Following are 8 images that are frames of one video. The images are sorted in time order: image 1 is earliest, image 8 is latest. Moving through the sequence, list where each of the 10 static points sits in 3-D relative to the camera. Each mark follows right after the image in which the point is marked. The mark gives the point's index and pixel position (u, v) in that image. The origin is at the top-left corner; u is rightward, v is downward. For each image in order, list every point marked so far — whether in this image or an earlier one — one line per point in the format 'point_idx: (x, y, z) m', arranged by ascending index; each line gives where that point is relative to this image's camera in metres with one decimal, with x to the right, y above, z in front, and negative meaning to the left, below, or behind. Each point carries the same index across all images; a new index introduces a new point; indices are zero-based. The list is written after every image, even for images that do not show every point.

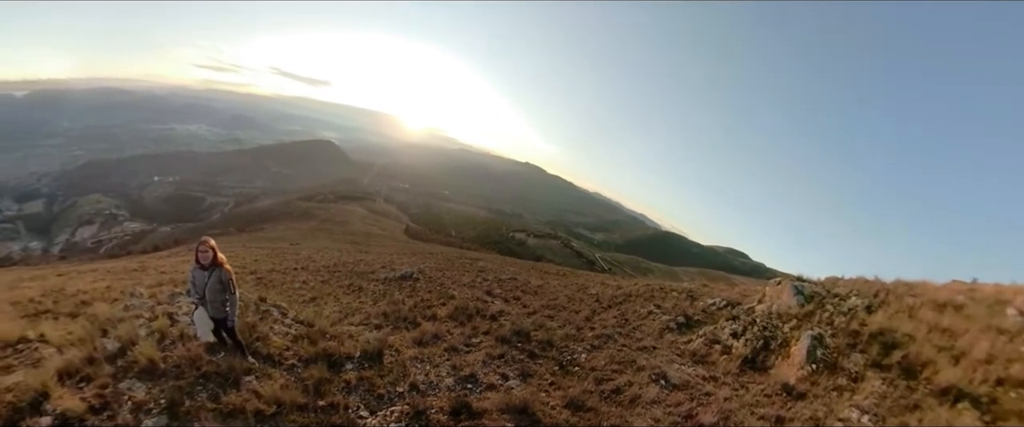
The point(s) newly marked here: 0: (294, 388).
0: (-4.4, -3.6, +10.5) m
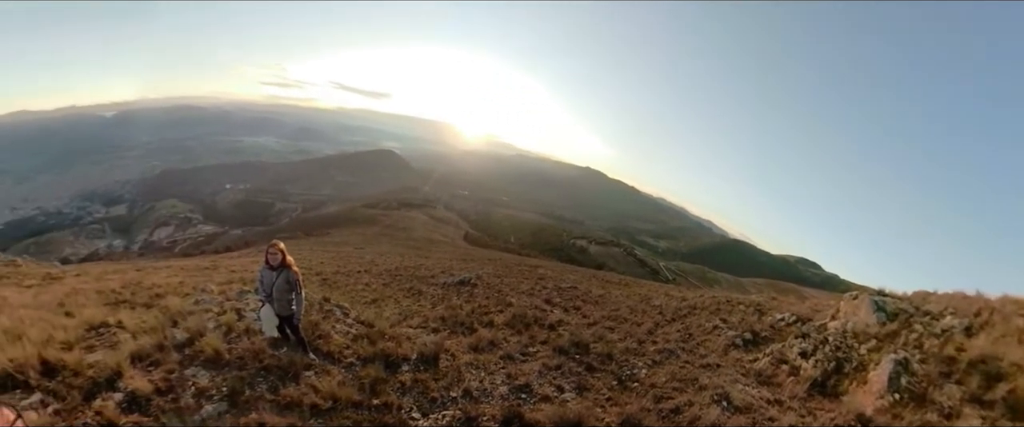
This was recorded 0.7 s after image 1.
0: (-3.2, -3.5, +10.5) m
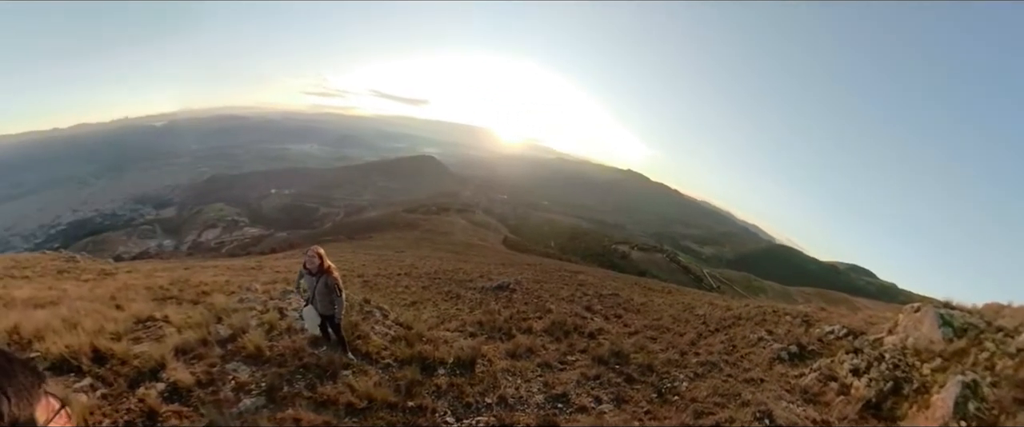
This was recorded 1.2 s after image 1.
0: (-2.5, -3.5, +10.4) m
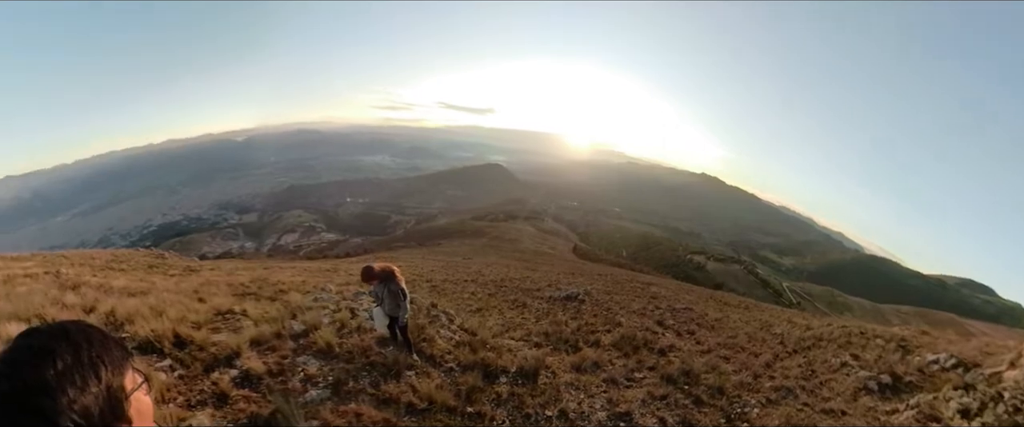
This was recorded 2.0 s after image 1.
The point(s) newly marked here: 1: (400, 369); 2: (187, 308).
0: (-1.3, -3.5, +10.3) m
1: (-2.4, -3.3, +10.8) m
2: (-7.7, -2.2, +12.0) m
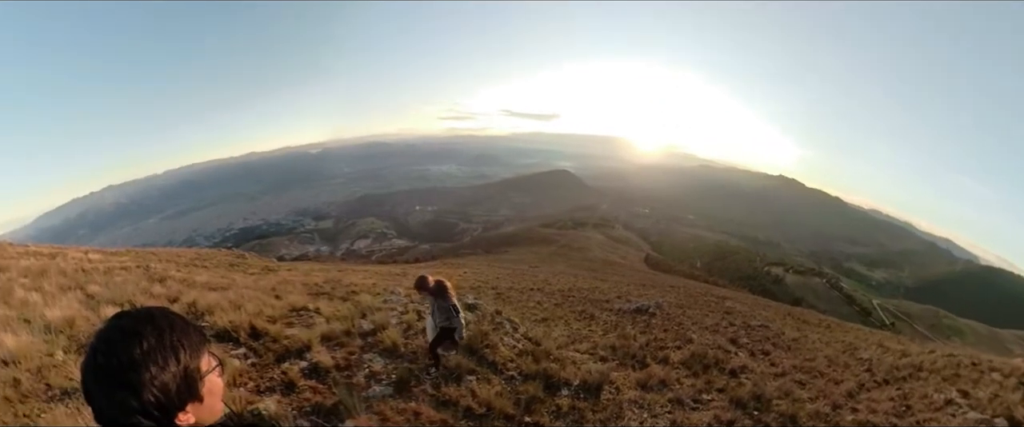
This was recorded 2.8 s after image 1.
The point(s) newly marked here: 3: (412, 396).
0: (-0.2, -3.6, +10.2) m
1: (-1.1, -3.4, +10.8) m
2: (-6.1, -2.3, +13.0) m
3: (-2.0, -3.5, +9.8) m
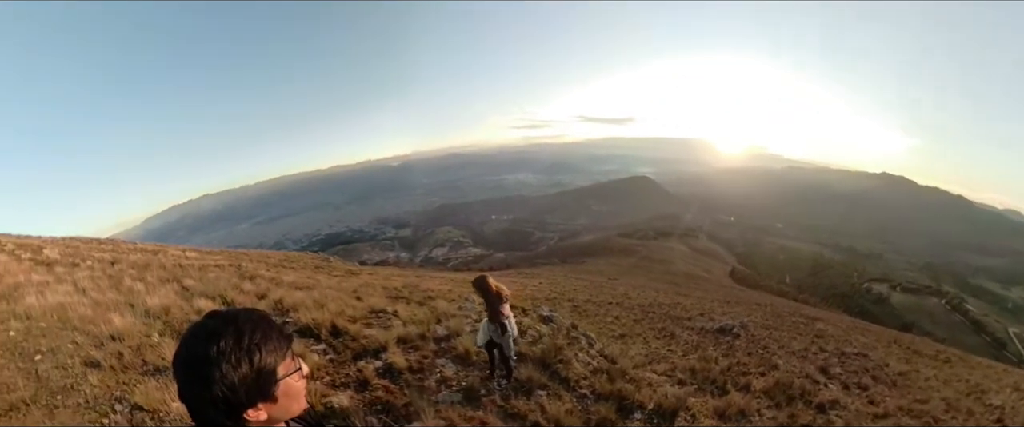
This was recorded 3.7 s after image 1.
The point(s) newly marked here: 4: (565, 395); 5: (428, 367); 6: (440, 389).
0: (+1.0, -3.8, +9.7) m
1: (+0.3, -3.5, +10.6) m
2: (-3.9, -2.5, +14.1) m
3: (-0.8, -3.6, +9.8) m
4: (+1.0, -3.7, +10.5) m
5: (-1.8, -3.2, +10.9) m
6: (-1.5, -3.5, +10.2) m
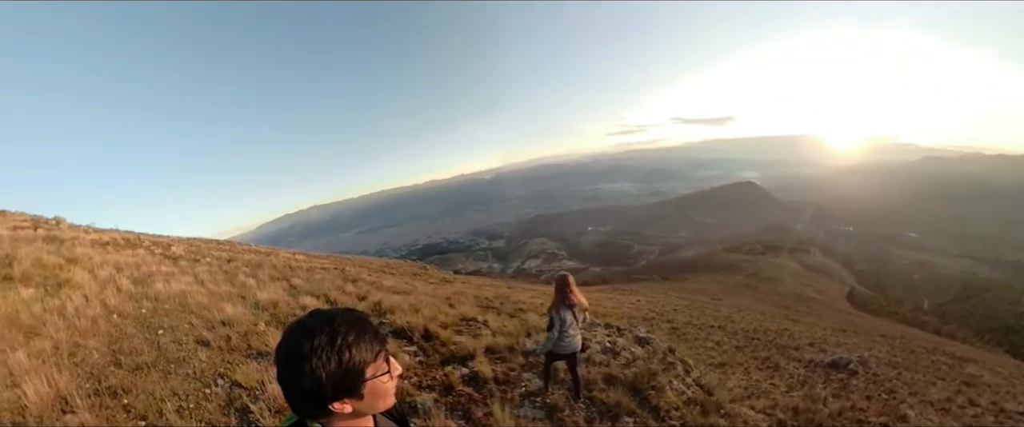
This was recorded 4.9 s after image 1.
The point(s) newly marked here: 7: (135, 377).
0: (+2.3, -3.9, +8.6) m
1: (+1.9, -3.7, +9.7) m
2: (-0.8, -2.9, +14.5) m
3: (+0.6, -3.8, +9.4) m
4: (+2.5, -3.9, +9.4) m
5: (+0.1, -3.5, +10.8) m
6: (0.0, -3.6, +10.0) m
7: (-5.3, -2.3, +7.1) m
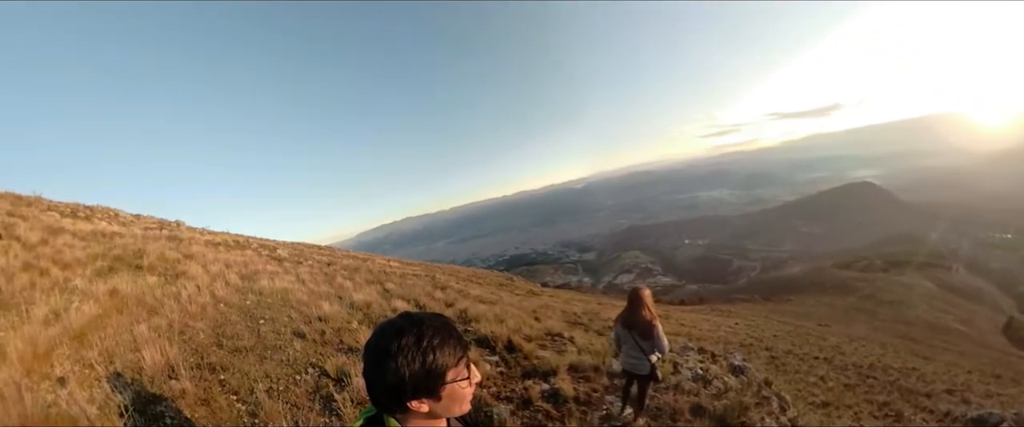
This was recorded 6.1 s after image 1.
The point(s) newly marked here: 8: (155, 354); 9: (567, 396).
0: (+3.1, -4.0, +7.3) m
1: (+3.1, -3.9, +8.5) m
2: (+2.2, -3.3, +13.9) m
3: (+1.8, -3.9, +8.6) m
4: (+3.6, -4.0, +8.0) m
5: (+1.8, -3.7, +10.1) m
6: (+1.4, -3.8, +9.3) m
7: (-4.5, -2.4, +8.5) m
8: (-5.3, -2.1, +7.7) m
9: (+1.1, -3.6, +10.1) m
